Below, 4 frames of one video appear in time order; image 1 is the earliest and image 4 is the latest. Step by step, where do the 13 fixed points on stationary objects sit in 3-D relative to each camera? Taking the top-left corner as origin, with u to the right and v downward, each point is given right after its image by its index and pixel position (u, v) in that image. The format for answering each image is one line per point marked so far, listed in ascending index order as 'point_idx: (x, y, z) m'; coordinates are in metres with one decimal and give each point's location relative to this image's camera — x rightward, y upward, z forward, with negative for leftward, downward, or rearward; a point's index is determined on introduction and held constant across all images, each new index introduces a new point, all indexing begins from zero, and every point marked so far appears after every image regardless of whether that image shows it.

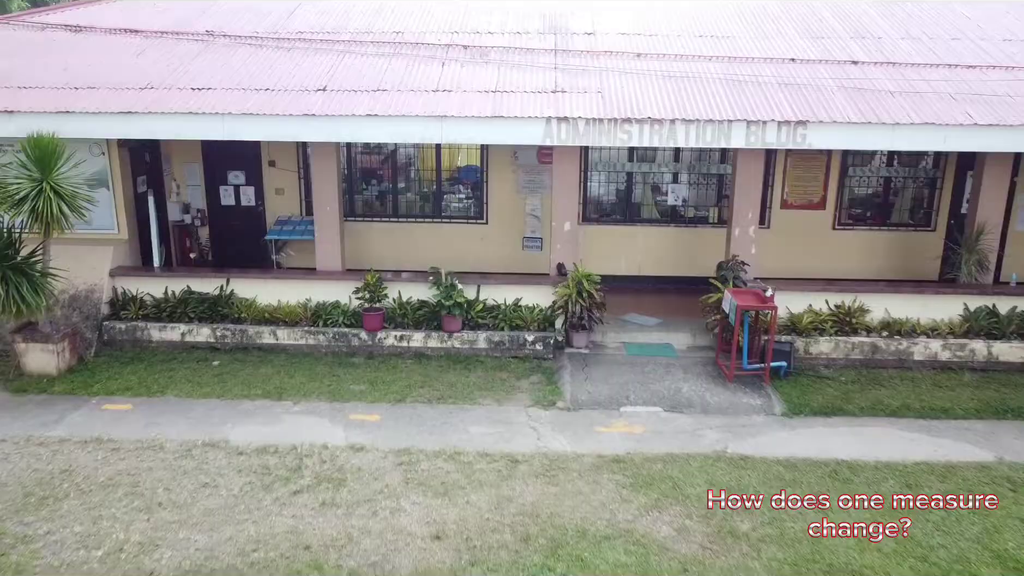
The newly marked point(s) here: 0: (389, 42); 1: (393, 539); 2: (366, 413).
0: (-0.9, +1.7, +8.1) m
1: (-0.5, -1.0, +4.8) m
2: (-0.8, -0.7, +6.3) m
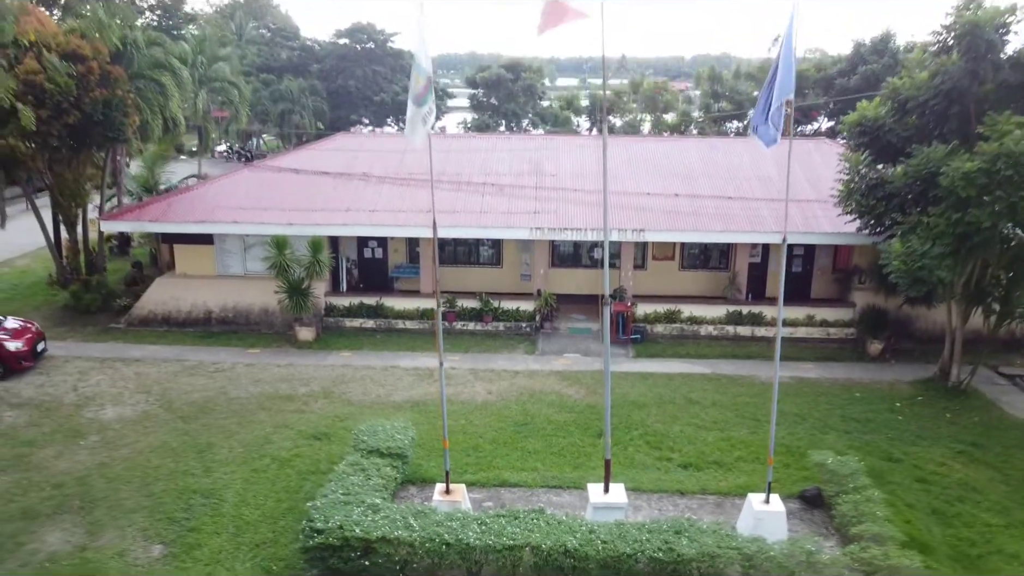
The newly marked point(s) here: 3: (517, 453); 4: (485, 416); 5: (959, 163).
0: (-0.8, +1.5, +16.5) m
1: (-0.4, -1.2, +13.1) m
2: (-0.7, -0.8, +14.7) m
3: (+0.1, -1.6, +11.0) m
4: (-0.3, -1.3, +12.2) m
5: (+4.2, +1.1, +11.0) m
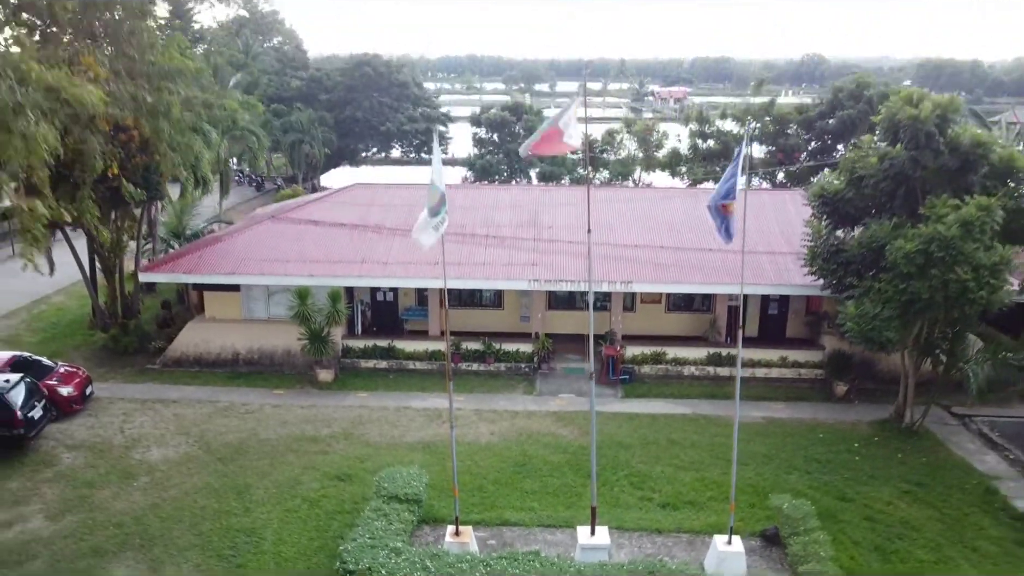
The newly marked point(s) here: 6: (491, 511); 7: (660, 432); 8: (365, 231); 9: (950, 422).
0: (-0.8, +0.9, +18.0) m
1: (-0.4, -1.8, +14.7) m
2: (-0.7, -1.5, +16.3) m
3: (+0.1, -2.2, +12.6) m
4: (-0.3, -2.0, +13.8) m
5: (+4.2, +0.5, +12.6) m
6: (-0.2, -2.3, +12.0) m
7: (+1.9, -1.8, +14.8) m
8: (-2.3, +0.9, +18.1) m
9: (+5.7, -1.7, +15.3) m
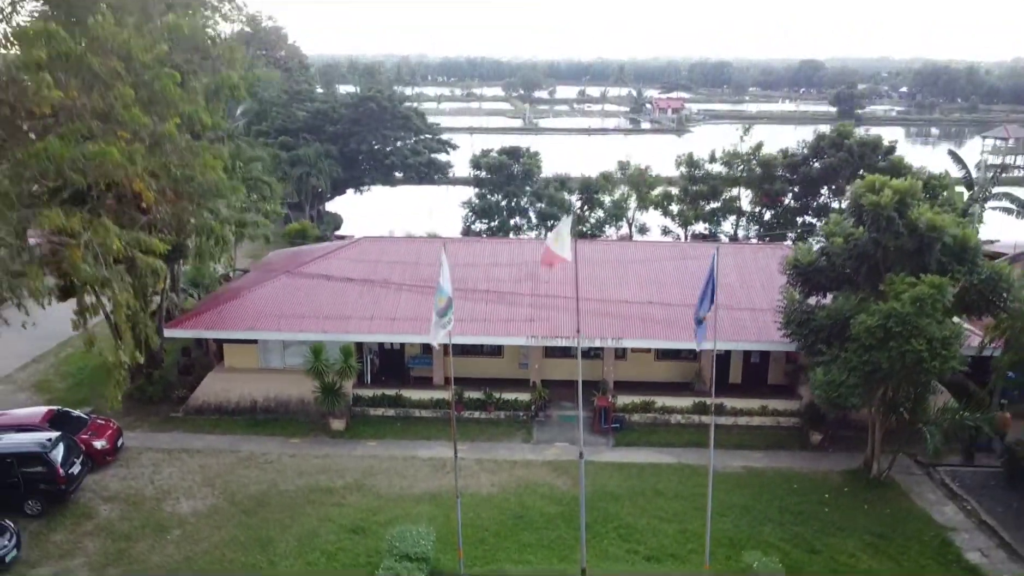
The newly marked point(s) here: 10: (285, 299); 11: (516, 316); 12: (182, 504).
0: (-0.8, 0.0, +19.3) m
1: (-0.4, -2.7, +16.0) m
2: (-0.7, -2.3, +17.5) m
3: (0.0, -3.1, +13.9) m
4: (-0.3, -2.8, +15.0) m
5: (+4.2, -0.4, +13.9) m
6: (-0.2, -3.1, +13.3) m
7: (+1.9, -2.7, +16.0) m
8: (-2.3, 0.0, +19.4) m
9: (+5.7, -2.6, +16.5) m
10: (-3.7, -0.2, +19.0) m
11: (+0.1, -0.4, +18.4) m
12: (-4.3, -2.8, +15.2) m
